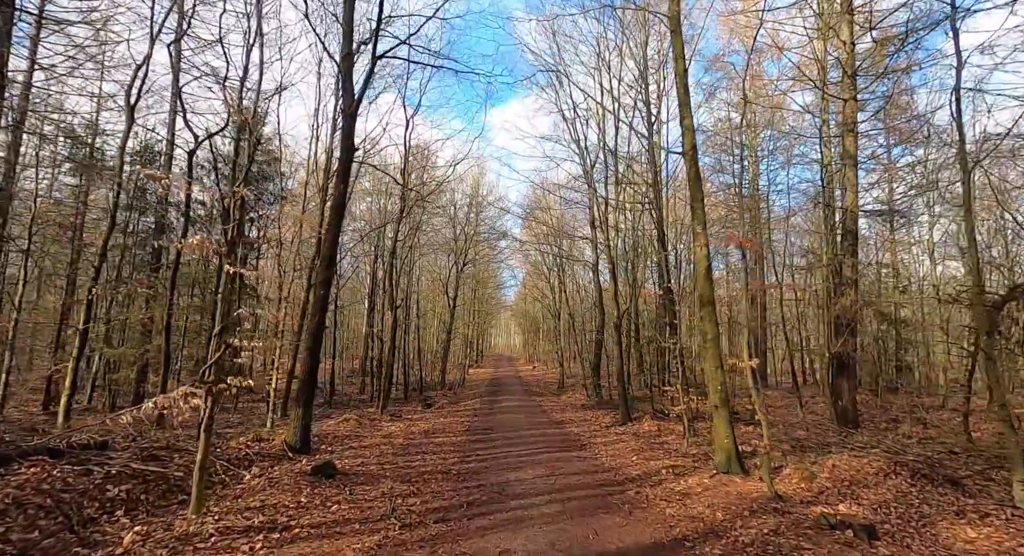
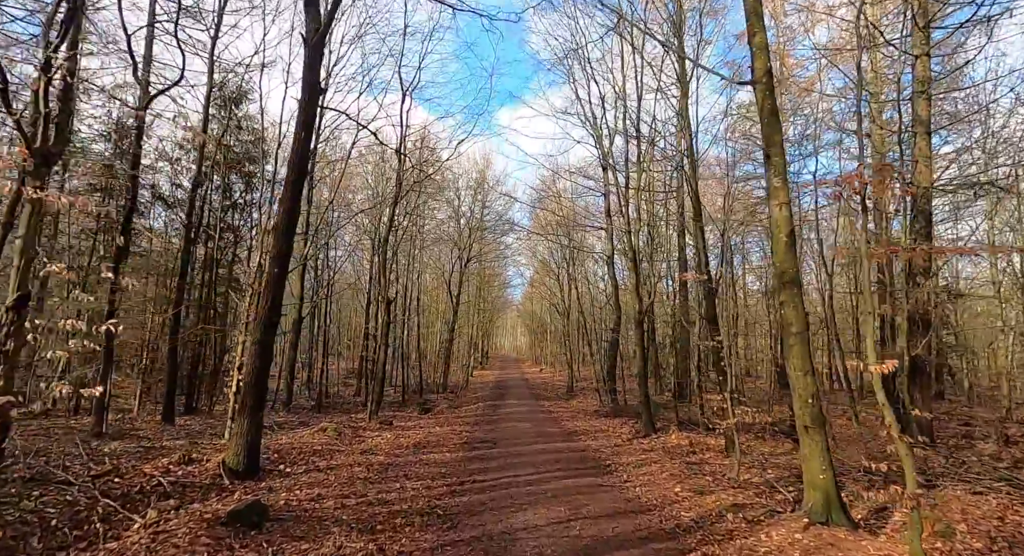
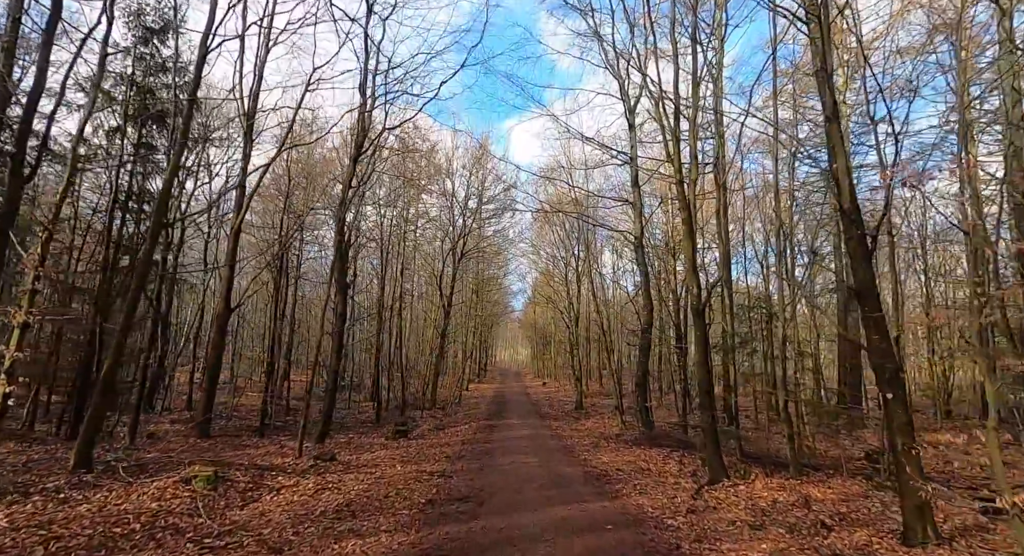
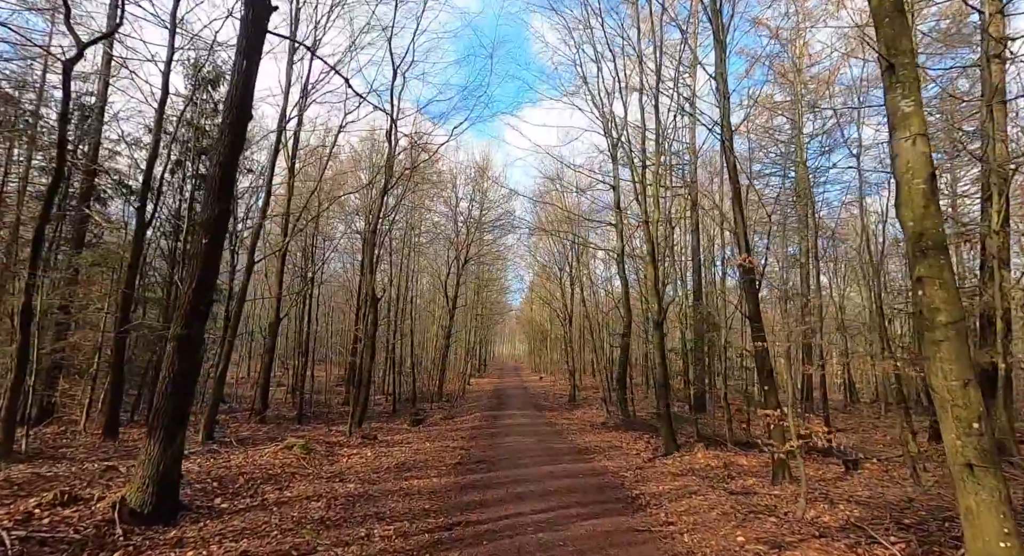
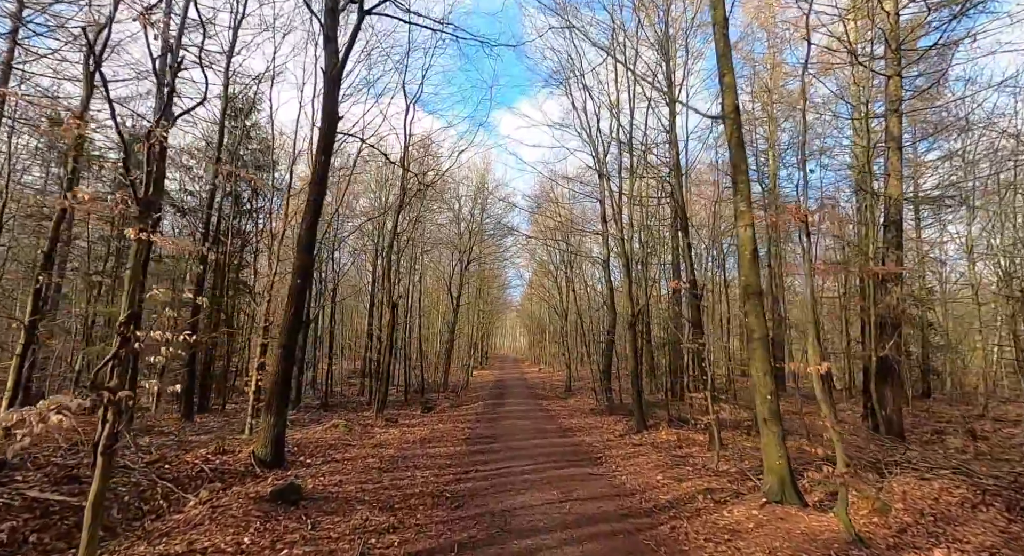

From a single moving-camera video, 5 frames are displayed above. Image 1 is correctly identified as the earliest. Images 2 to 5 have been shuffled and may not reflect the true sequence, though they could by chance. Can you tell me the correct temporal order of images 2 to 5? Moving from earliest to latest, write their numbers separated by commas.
5, 2, 4, 3
